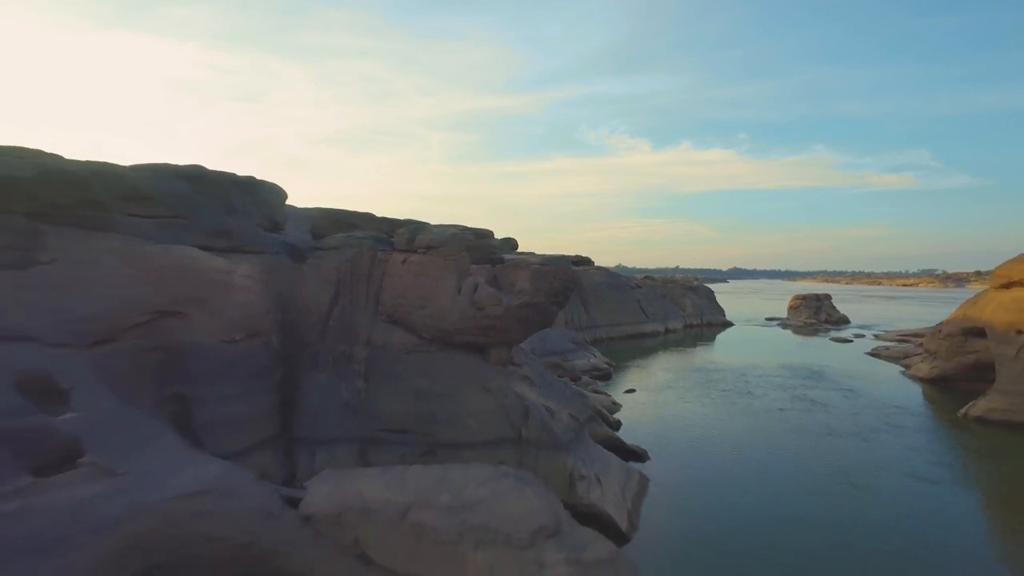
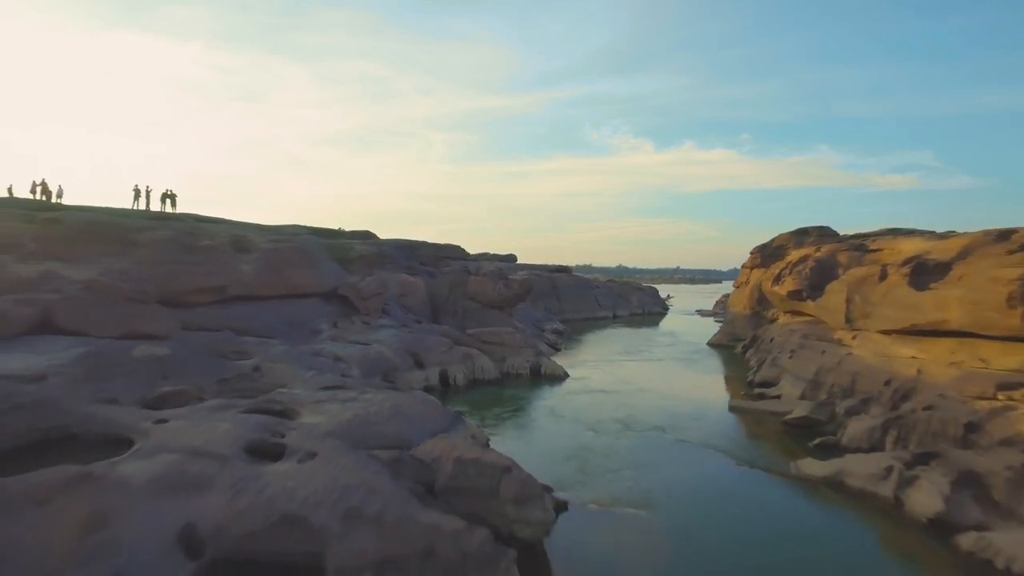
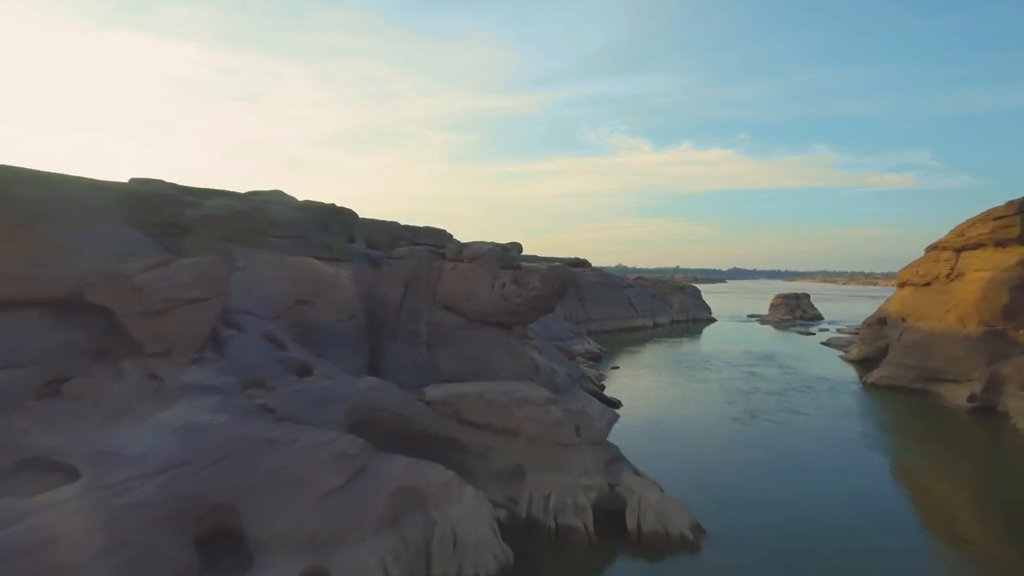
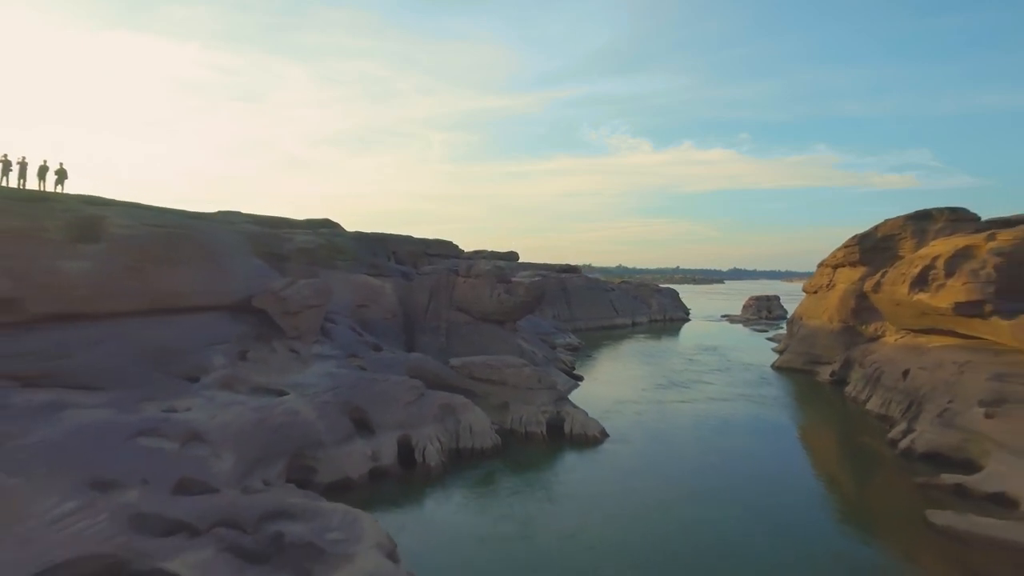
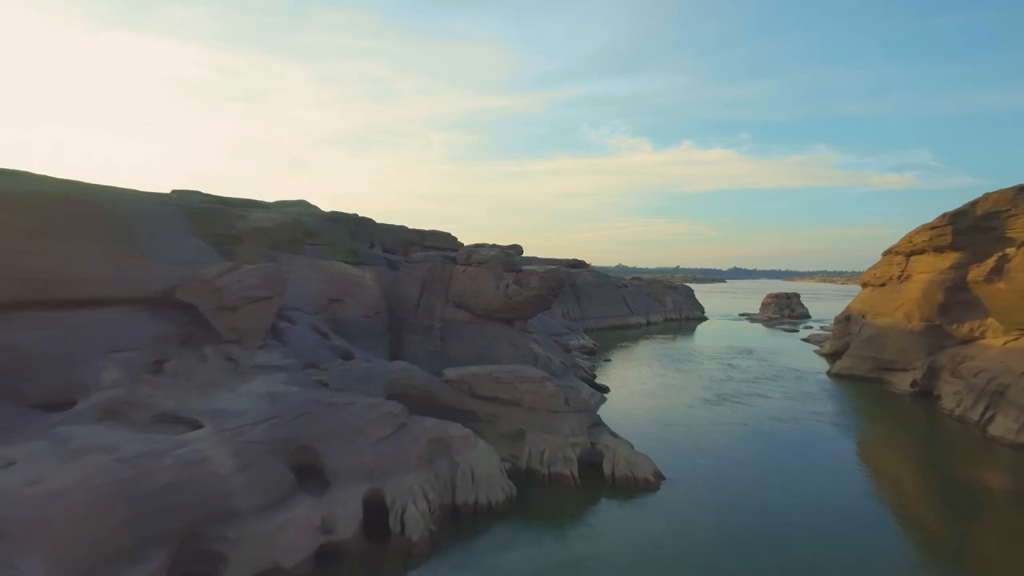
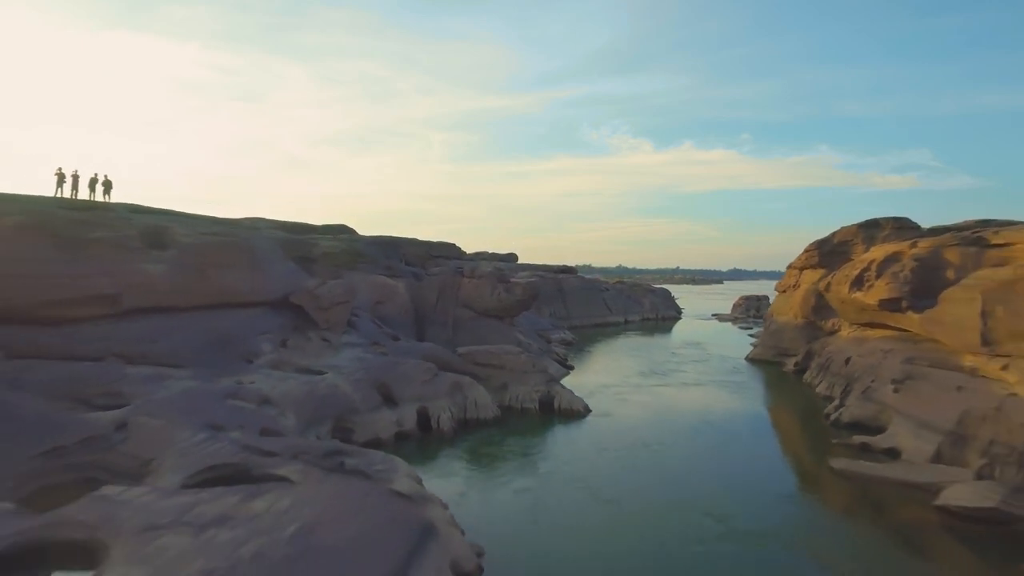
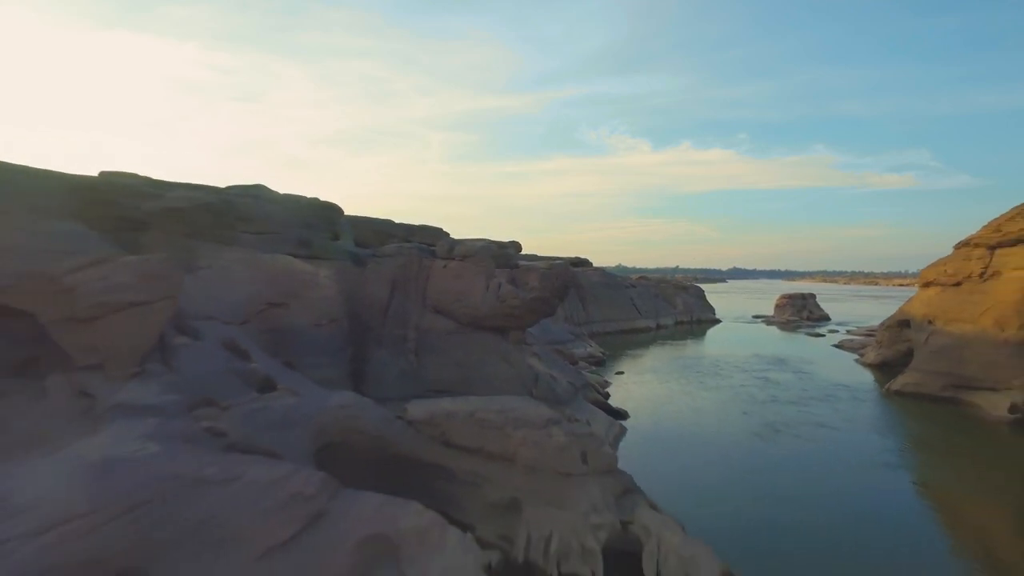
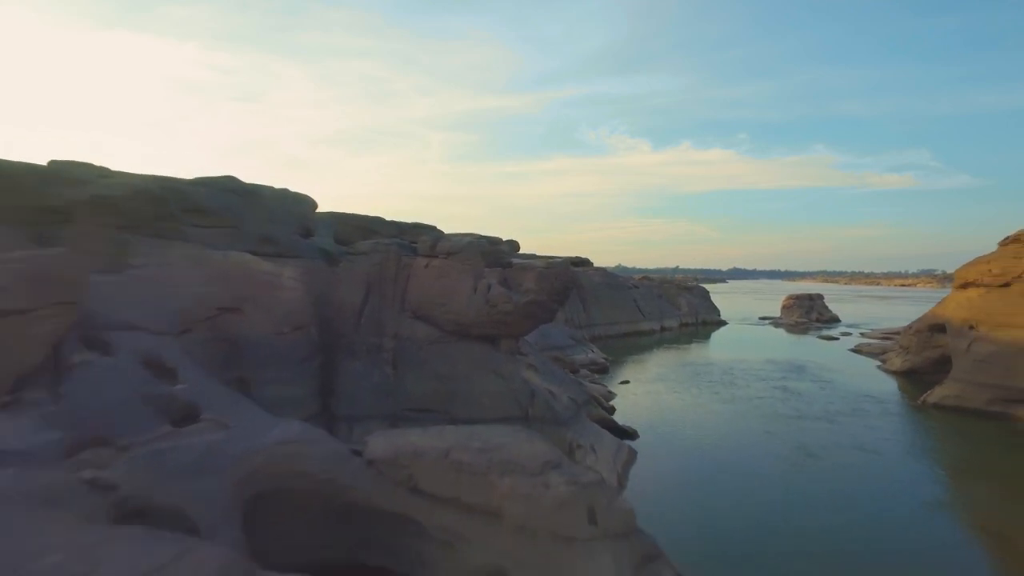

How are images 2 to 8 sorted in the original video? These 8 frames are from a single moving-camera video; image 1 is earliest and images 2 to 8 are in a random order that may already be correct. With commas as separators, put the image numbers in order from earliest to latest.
8, 7, 3, 5, 4, 6, 2
